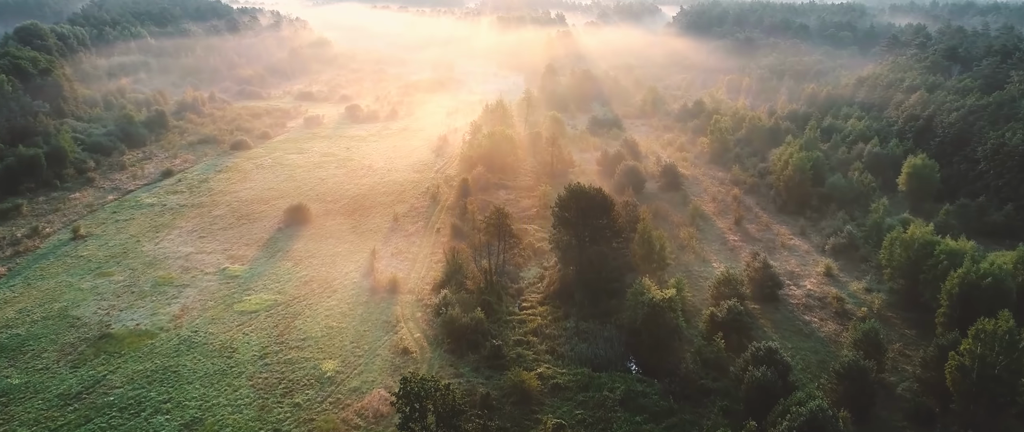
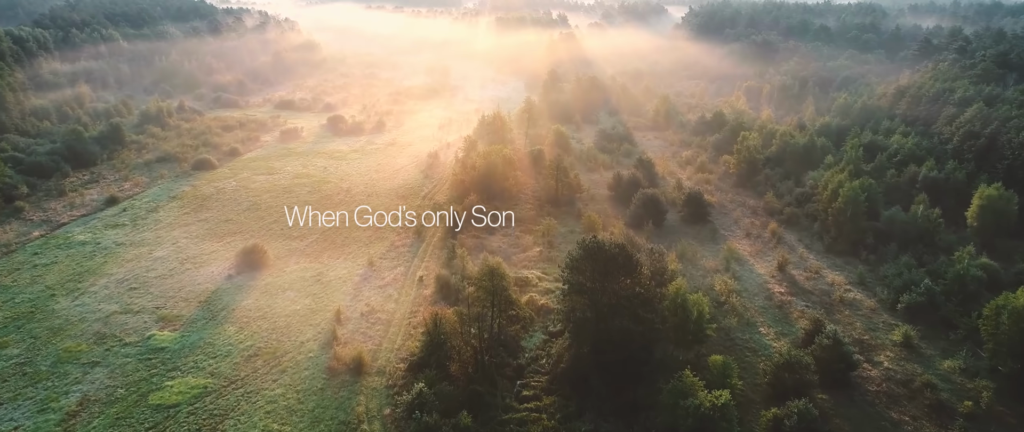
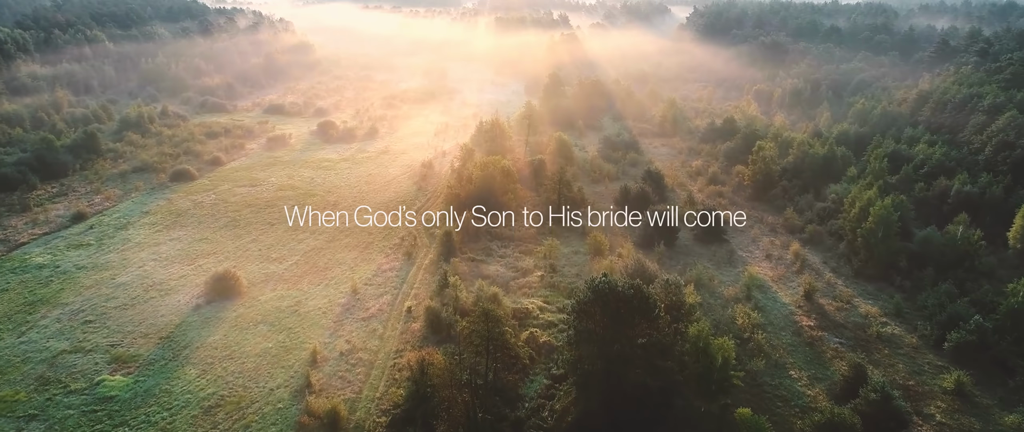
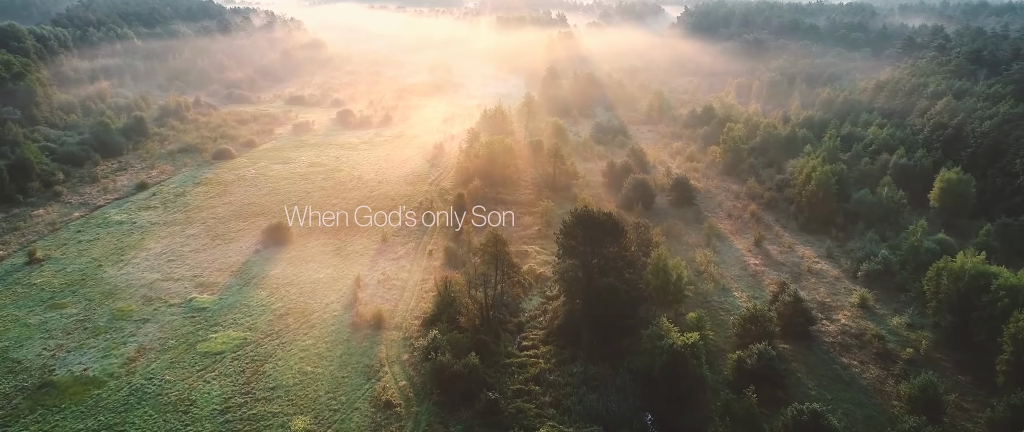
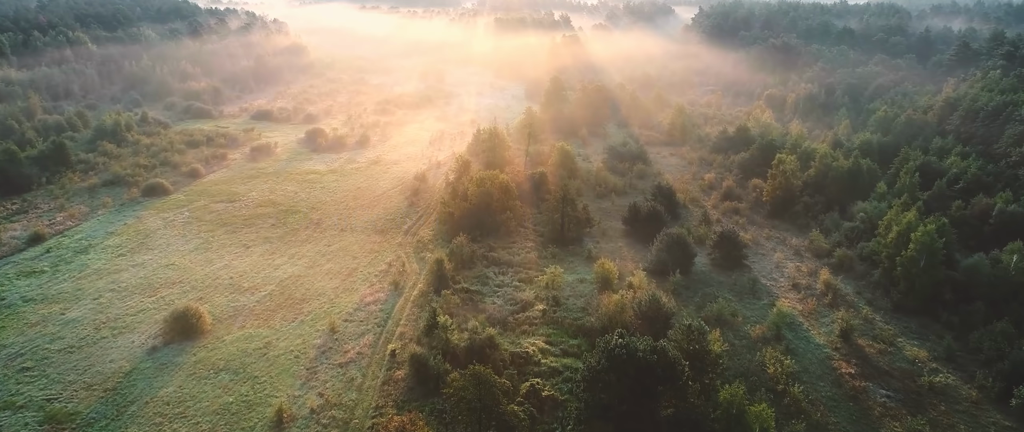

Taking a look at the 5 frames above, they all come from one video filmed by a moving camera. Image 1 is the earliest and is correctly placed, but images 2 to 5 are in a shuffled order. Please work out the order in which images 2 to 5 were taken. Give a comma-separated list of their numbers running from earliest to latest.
4, 2, 3, 5
